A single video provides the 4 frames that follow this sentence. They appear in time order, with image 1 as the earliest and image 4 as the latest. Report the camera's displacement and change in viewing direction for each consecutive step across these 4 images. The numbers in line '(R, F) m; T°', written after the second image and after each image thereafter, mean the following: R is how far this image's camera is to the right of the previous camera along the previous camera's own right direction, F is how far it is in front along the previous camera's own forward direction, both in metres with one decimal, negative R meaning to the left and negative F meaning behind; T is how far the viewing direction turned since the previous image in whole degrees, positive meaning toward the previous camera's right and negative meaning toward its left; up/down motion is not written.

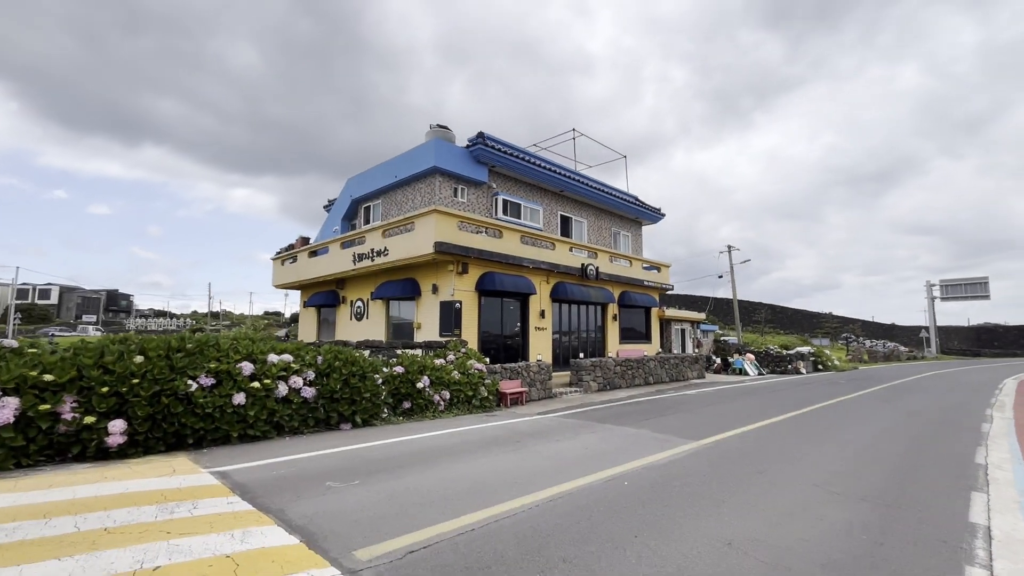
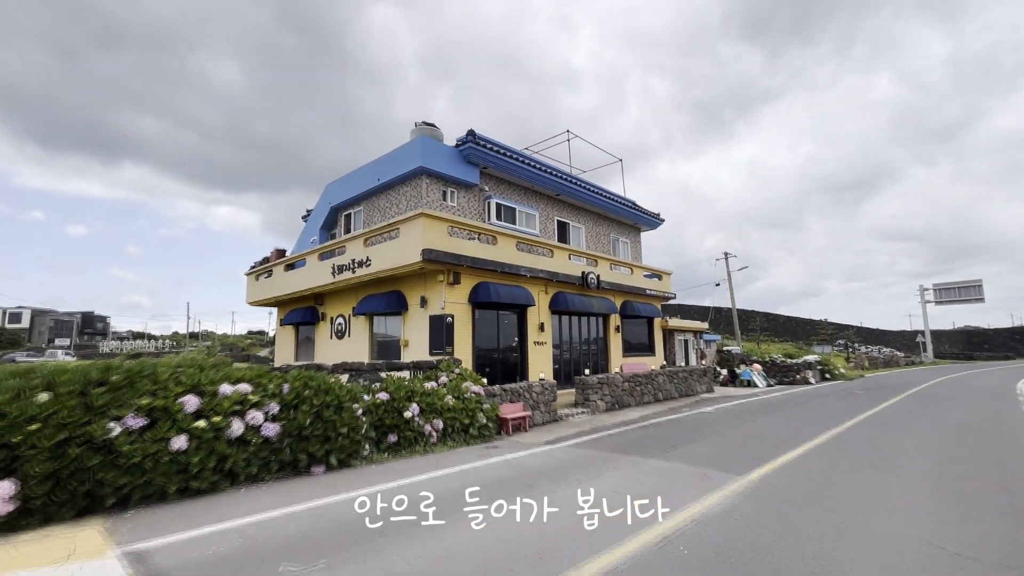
(-0.2, +1.4) m; +1°
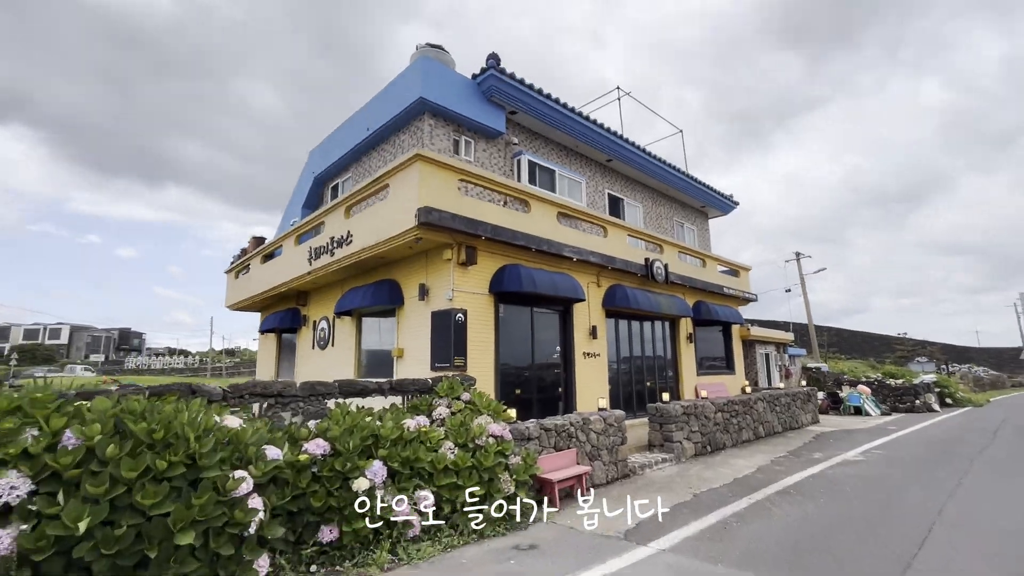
(-0.2, +4.2) m; -4°
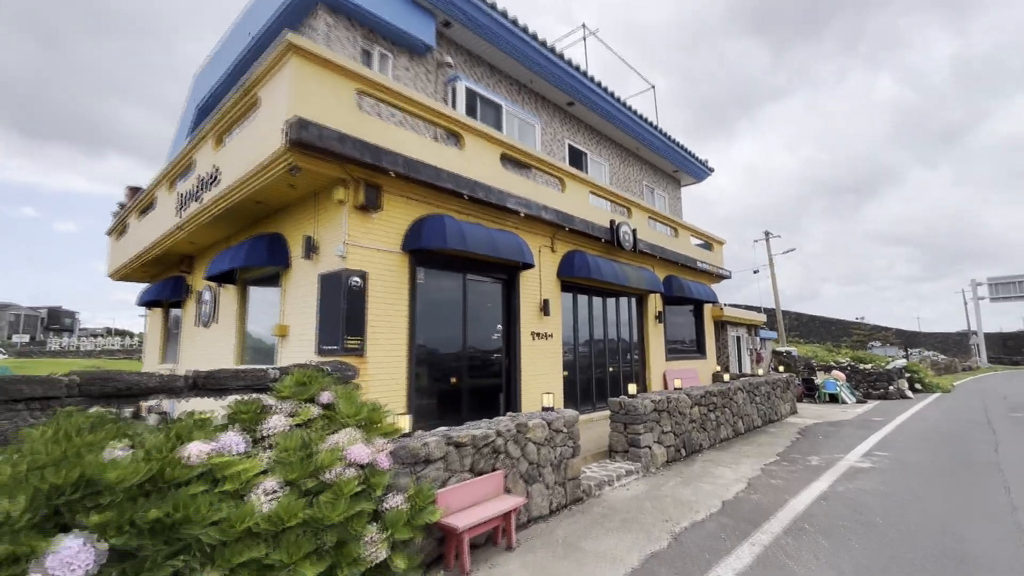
(+0.6, +2.2) m; +4°
